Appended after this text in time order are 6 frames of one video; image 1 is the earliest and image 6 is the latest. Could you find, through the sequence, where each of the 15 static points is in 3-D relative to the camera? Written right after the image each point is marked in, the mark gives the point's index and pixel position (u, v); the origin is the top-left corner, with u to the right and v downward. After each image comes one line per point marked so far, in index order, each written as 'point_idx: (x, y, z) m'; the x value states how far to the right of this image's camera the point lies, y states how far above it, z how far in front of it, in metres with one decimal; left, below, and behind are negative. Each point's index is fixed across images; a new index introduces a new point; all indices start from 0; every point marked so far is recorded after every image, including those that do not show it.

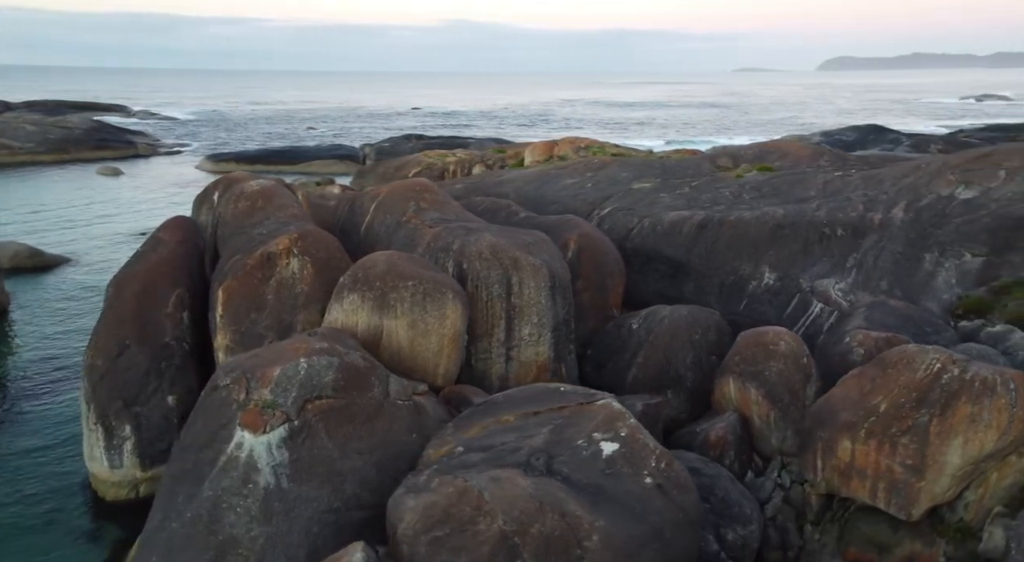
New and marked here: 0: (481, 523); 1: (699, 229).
0: (-0.2, -1.4, +4.3) m
1: (+3.4, +1.0, +13.5) m
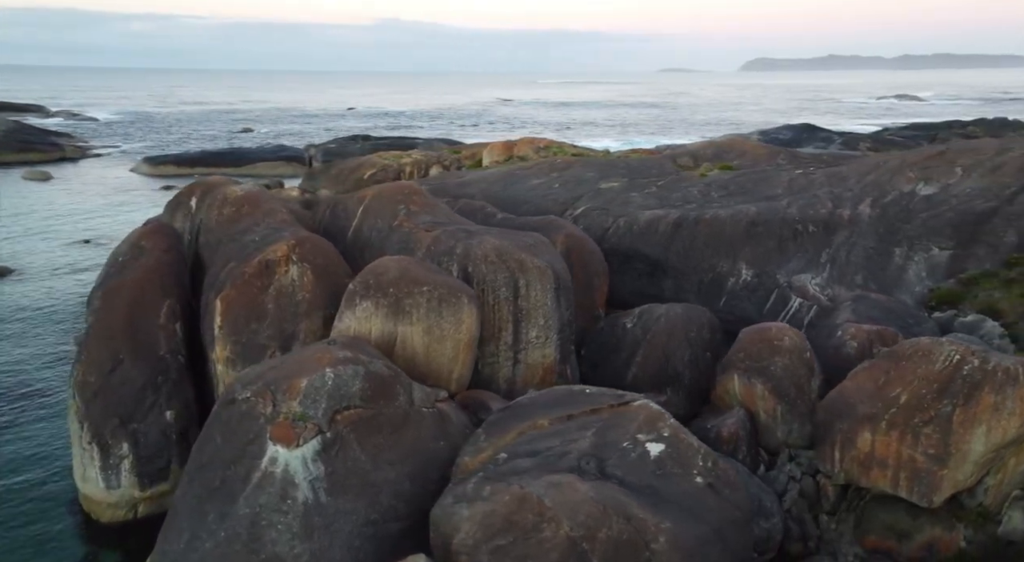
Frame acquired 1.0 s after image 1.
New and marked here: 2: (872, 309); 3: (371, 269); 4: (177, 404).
0: (+0.2, -1.5, +4.3) m
1: (+3.0, +1.0, +13.7) m
2: (+4.9, -0.4, +9.9) m
3: (-1.4, +0.1, +7.2) m
4: (-3.5, -1.3, +7.5) m
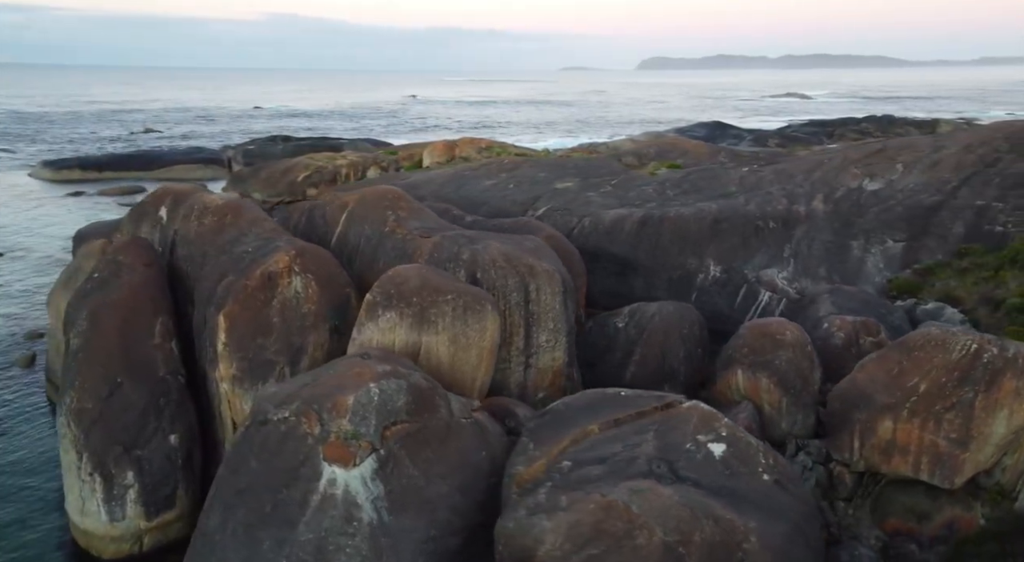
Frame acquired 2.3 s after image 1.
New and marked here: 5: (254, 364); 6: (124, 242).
0: (+0.7, -1.5, +4.3) m
1: (+2.4, +1.0, +14.0) m
2: (+4.8, -0.3, +10.4) m
3: (-1.2, 0.0, +7.0) m
4: (-3.2, -1.4, +7.1) m
5: (-2.6, -0.8, +7.3) m
6: (-4.7, +0.5, +8.7) m
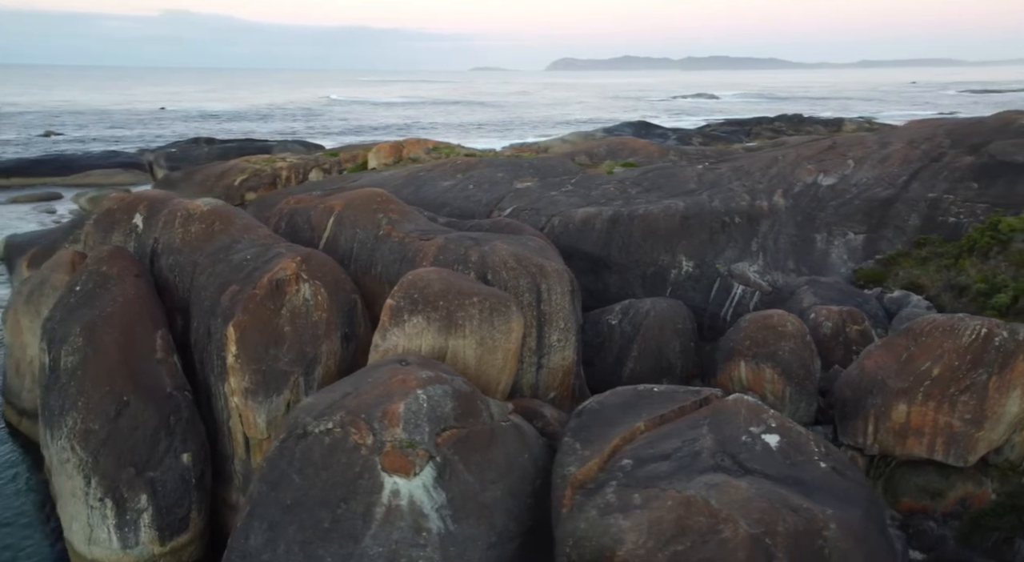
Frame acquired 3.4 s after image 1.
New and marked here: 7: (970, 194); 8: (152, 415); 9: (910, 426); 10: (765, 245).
0: (+1.3, -1.5, +4.3) m
1: (+1.9, +1.1, +14.1) m
2: (+4.7, -0.2, +10.8) m
3: (-0.9, 0.0, +6.8) m
4: (-3.0, -1.5, +6.8) m
5: (-2.3, -0.9, +7.0) m
6: (-4.6, +0.3, +8.2) m
7: (+8.5, +1.6, +13.5) m
8: (-3.3, -1.2, +6.6) m
9: (+3.7, -1.3, +6.7) m
10: (+4.7, +0.7, +13.7) m
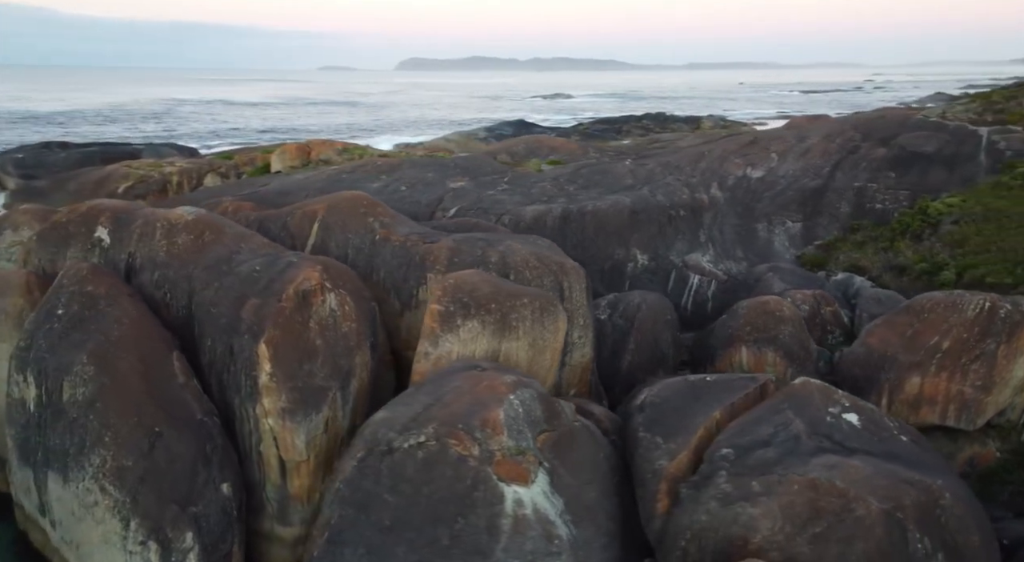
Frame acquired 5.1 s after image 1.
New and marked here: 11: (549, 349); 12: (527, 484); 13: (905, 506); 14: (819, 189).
0: (+2.2, -1.4, +4.6) m
1: (+1.0, +1.2, +14.3) m
2: (+4.4, +0.1, +11.5) m
3: (-0.5, 0.0, +6.6) m
4: (-2.4, -1.7, +6.2) m
5: (-1.9, -1.0, +6.5) m
6: (-4.3, +0.1, +7.4) m
7: (+7.7, +2.0, +14.8) m
8: (-2.7, -1.4, +6.0) m
9: (+4.1, -1.1, +7.3) m
10: (+3.9, +0.9, +14.3) m
11: (+0.3, -0.6, +6.8) m
12: (+0.1, -1.4, +4.9) m
13: (+2.5, -1.4, +4.6) m
14: (+6.2, +1.9, +14.8) m
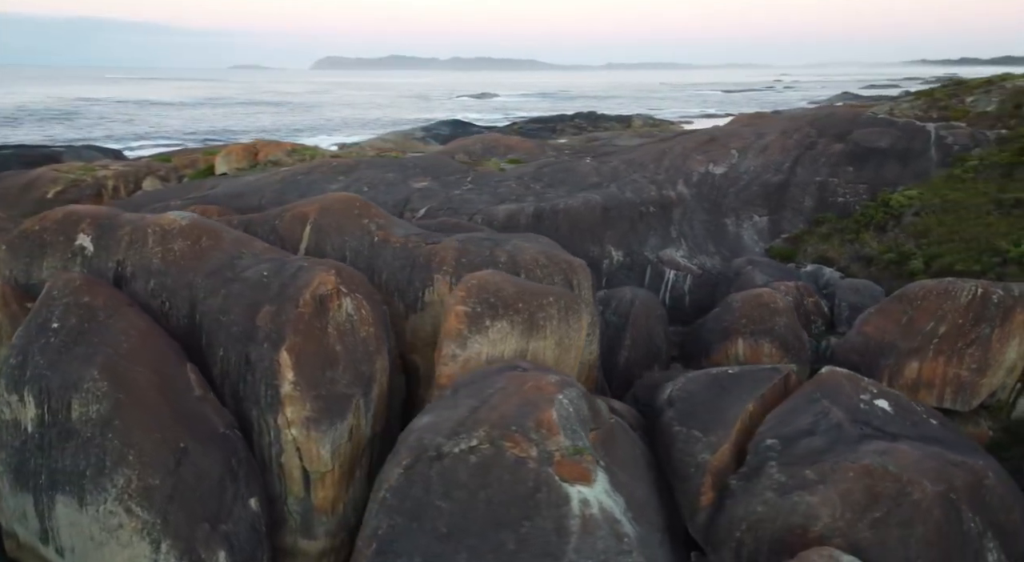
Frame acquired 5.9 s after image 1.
0: (+2.6, -1.4, +4.7) m
1: (+0.6, +1.2, +14.3) m
2: (+4.2, +0.2, +11.8) m
3: (-0.3, -0.1, +6.5) m
4: (-2.1, -1.7, +6.0) m
5: (-1.6, -1.0, +6.4) m
6: (-4.2, 0.0, +7.0) m
7: (+7.1, +2.2, +15.4) m
8: (-2.4, -1.4, +5.8) m
9: (+4.3, -1.0, +7.6) m
10: (+3.4, +1.0, +14.6) m
11: (+0.6, -0.6, +6.8) m
12: (+0.5, -1.3, +4.9) m
13: (+2.9, -1.3, +4.8) m
14: (+5.7, +2.0, +15.3) m
